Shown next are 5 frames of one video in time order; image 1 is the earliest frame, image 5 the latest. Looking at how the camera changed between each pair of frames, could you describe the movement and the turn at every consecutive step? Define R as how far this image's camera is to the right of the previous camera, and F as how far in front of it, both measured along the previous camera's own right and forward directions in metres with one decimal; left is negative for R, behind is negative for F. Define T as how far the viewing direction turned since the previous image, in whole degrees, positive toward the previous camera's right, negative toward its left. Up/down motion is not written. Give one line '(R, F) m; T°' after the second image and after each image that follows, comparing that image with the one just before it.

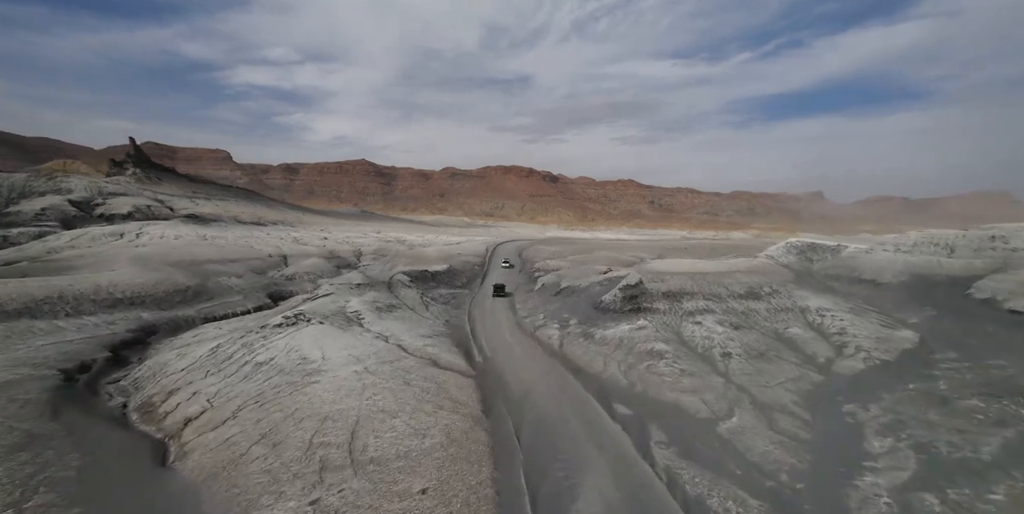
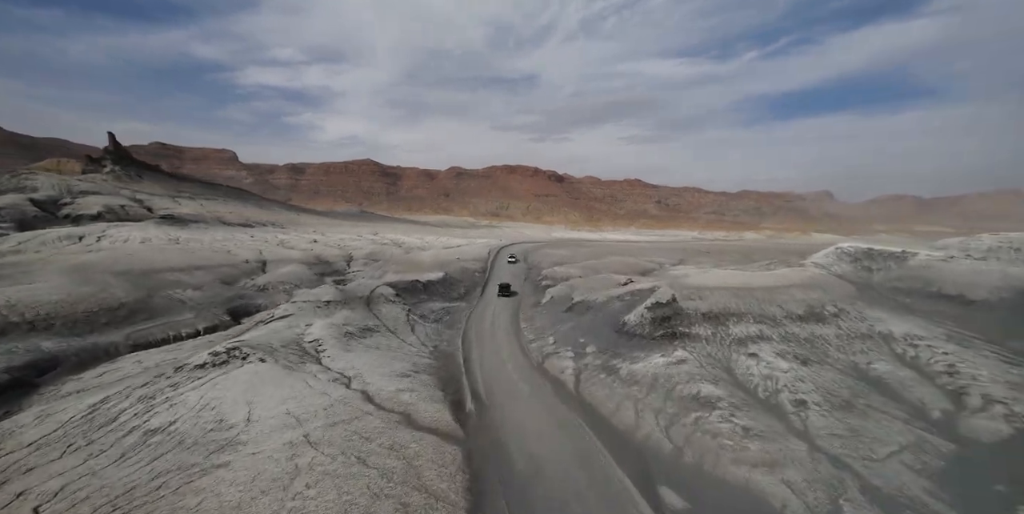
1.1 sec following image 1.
(+0.1, +6.3) m; -1°
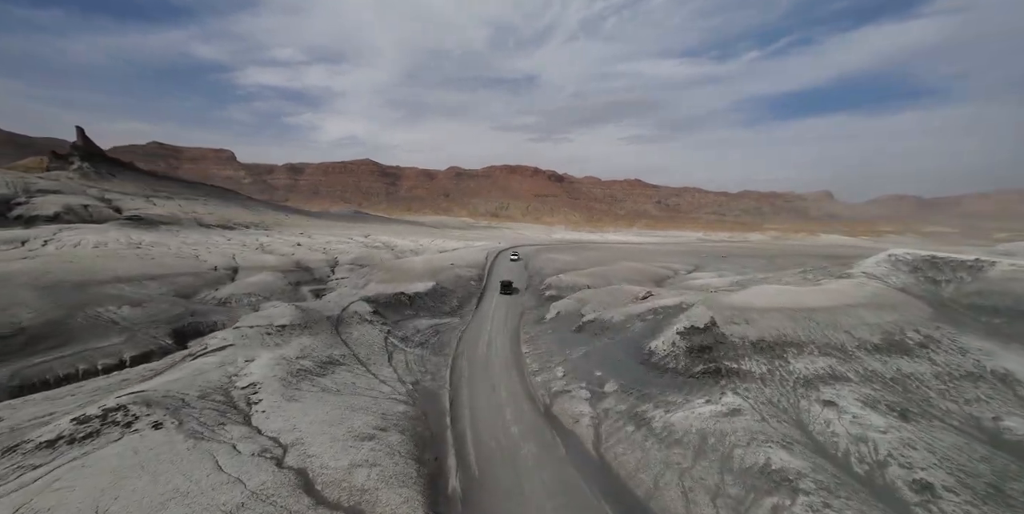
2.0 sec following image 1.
(0.0, +5.6) m; 0°
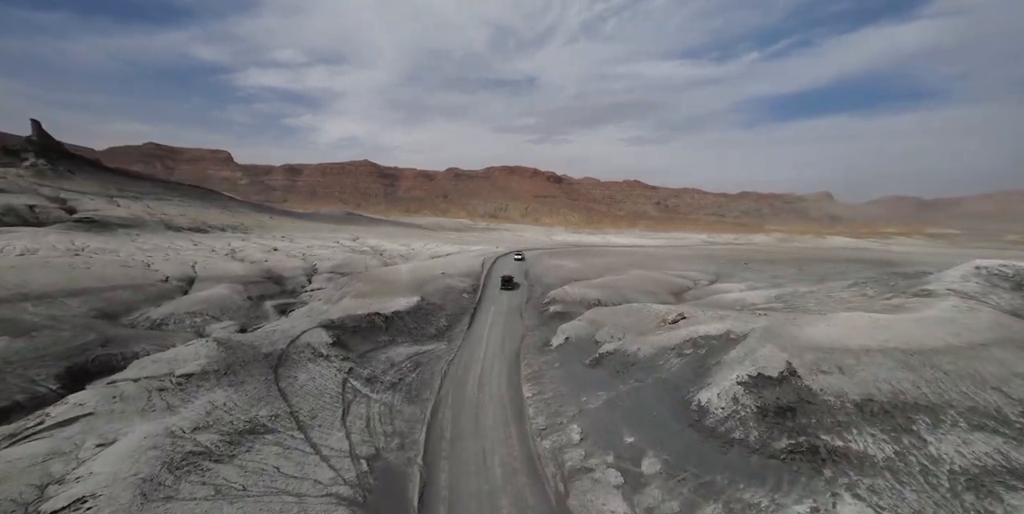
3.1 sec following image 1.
(+0.1, +6.6) m; 0°
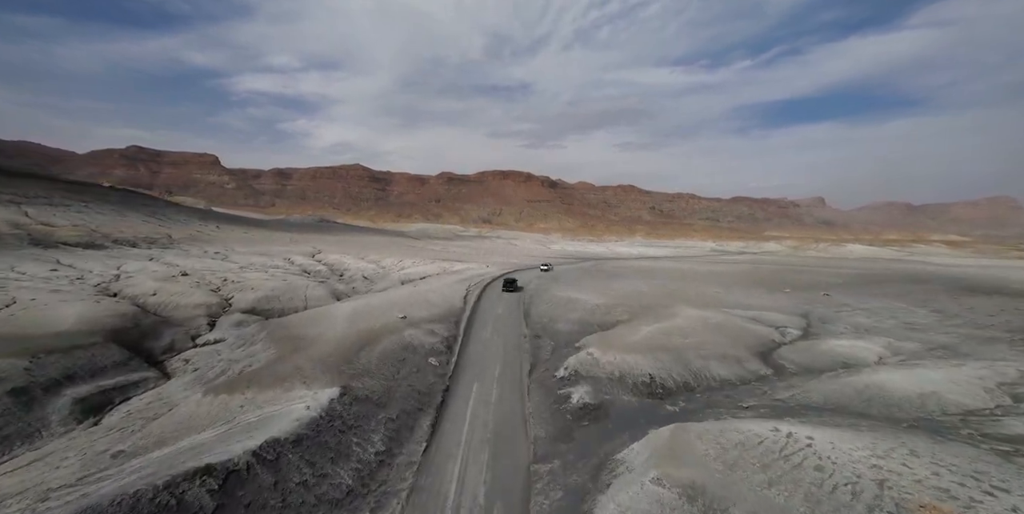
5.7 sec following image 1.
(0.0, +17.3) m; +1°
